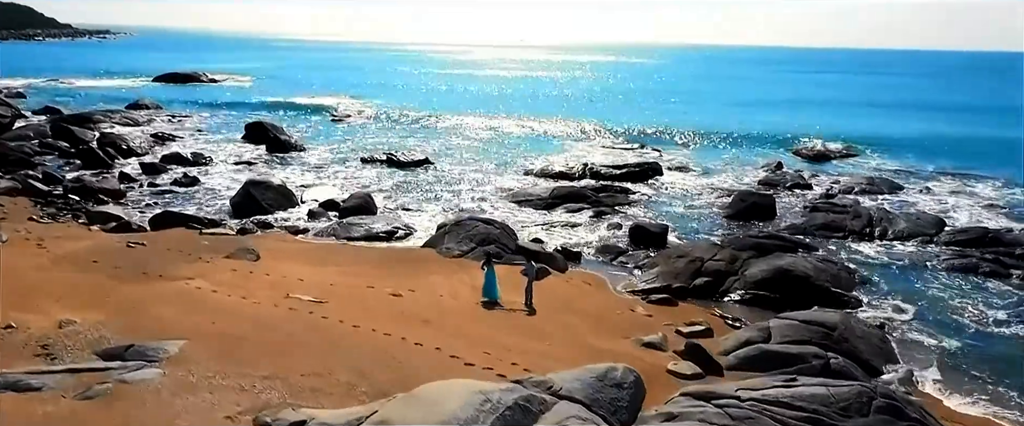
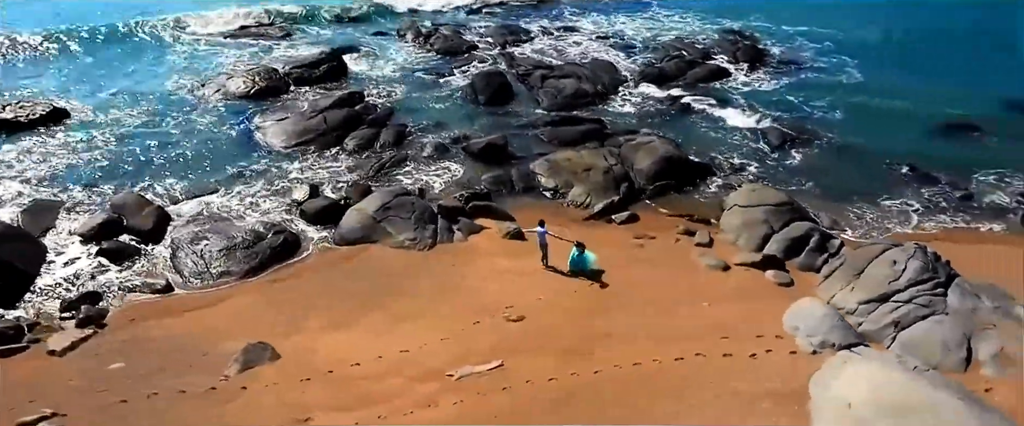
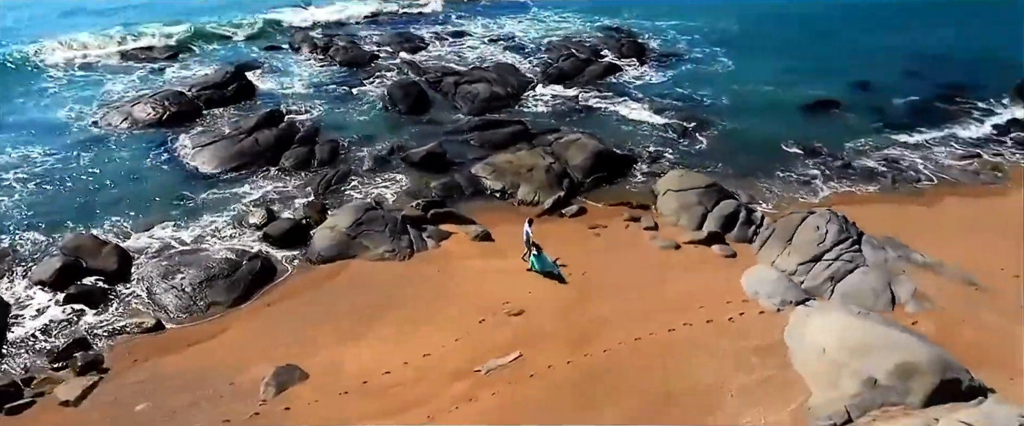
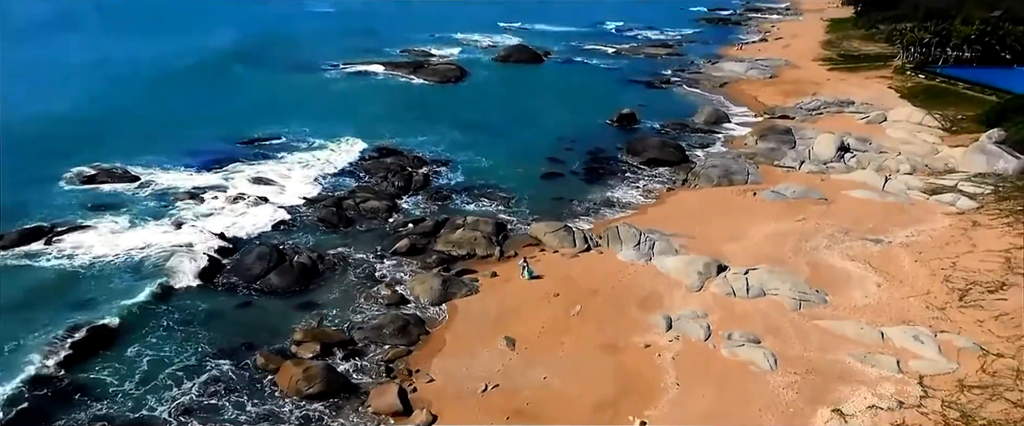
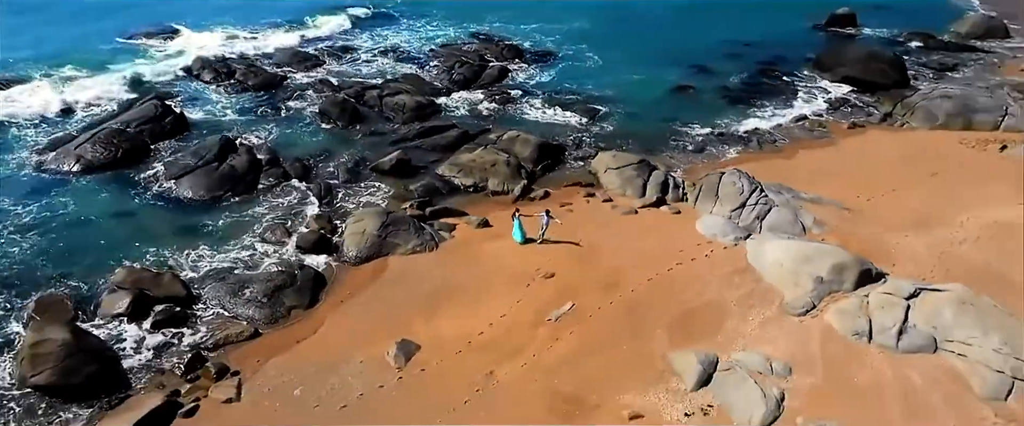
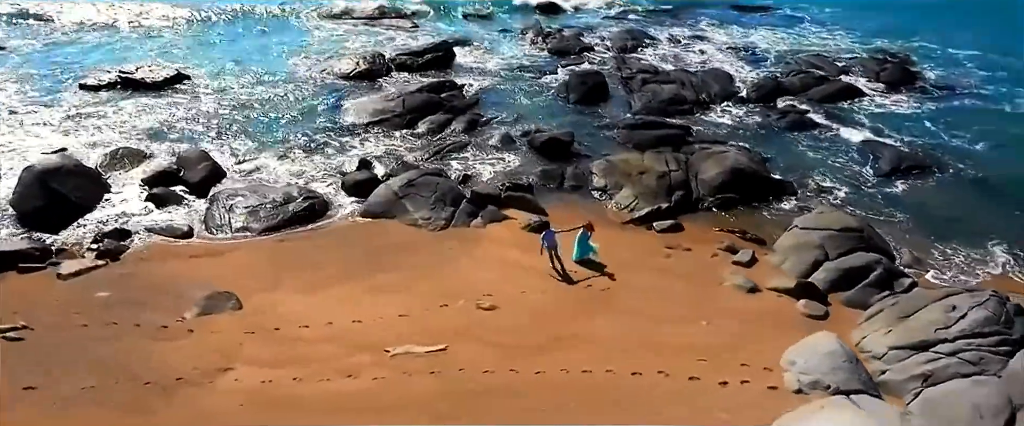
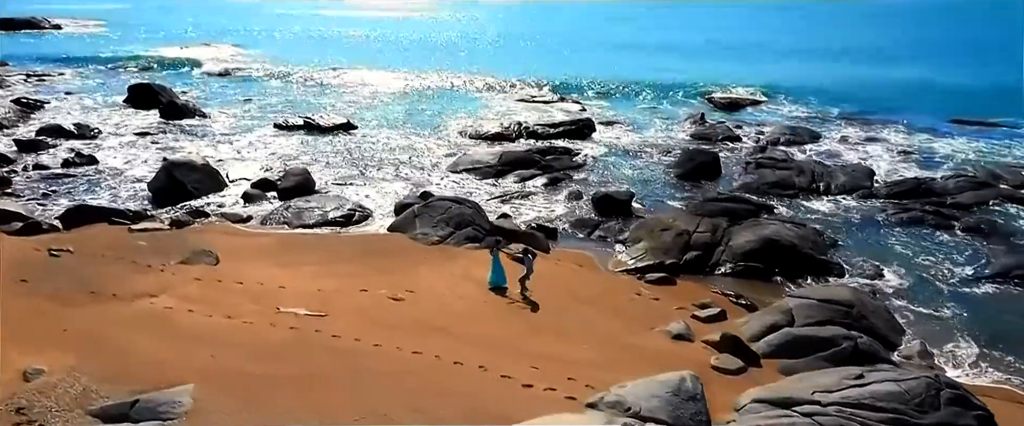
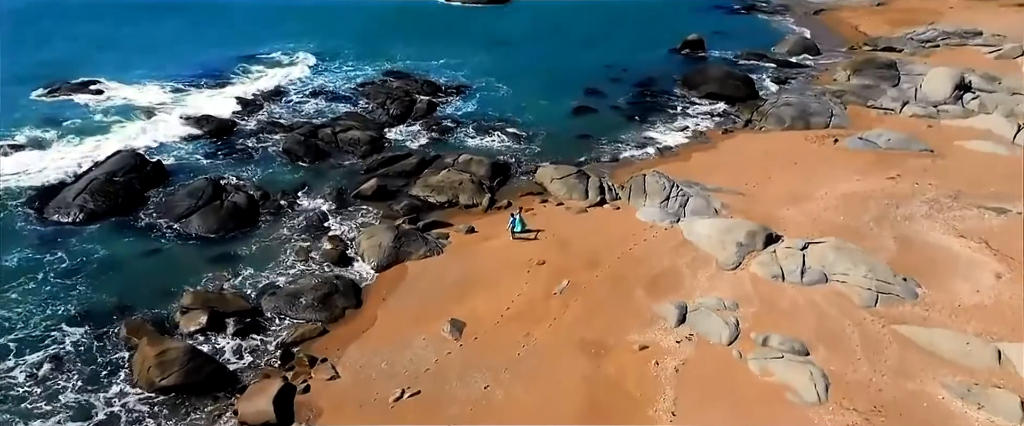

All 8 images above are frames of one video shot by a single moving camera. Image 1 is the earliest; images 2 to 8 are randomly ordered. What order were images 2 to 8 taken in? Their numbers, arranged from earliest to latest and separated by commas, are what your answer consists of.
7, 6, 2, 3, 5, 8, 4
